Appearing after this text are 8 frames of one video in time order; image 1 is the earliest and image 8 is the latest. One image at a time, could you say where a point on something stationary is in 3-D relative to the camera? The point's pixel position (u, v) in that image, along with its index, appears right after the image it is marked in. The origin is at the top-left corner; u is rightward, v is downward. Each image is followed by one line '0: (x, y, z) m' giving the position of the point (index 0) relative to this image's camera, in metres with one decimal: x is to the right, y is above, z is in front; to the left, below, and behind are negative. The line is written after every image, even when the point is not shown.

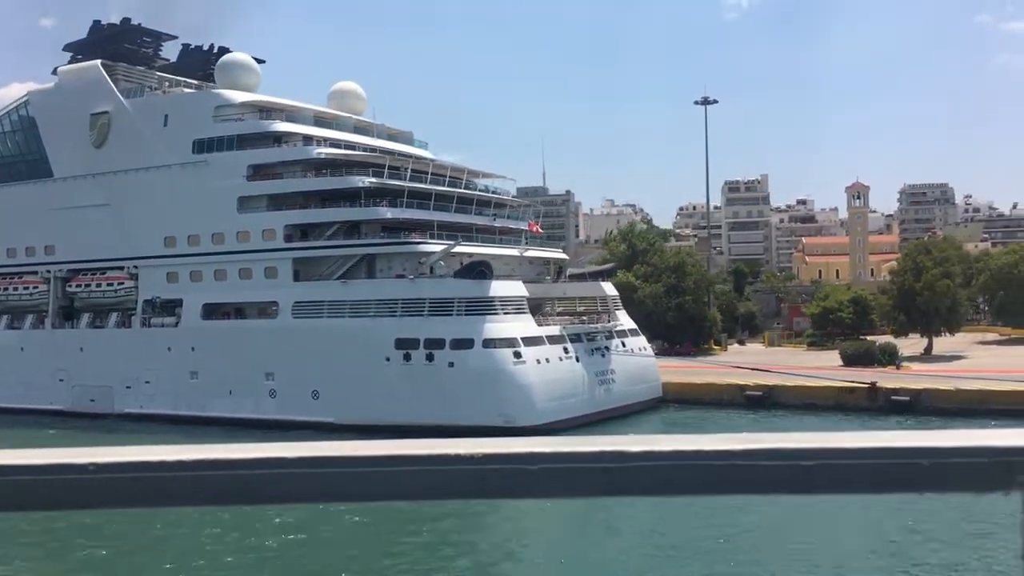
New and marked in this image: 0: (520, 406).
0: (+0.2, -2.3, +19.8) m
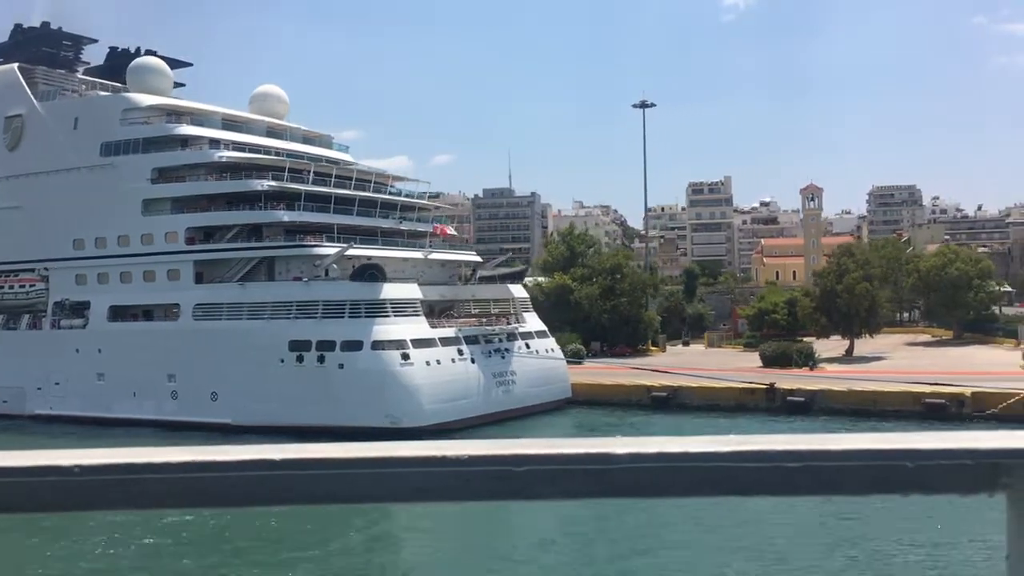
0: (-2.1, -2.4, +20.1) m
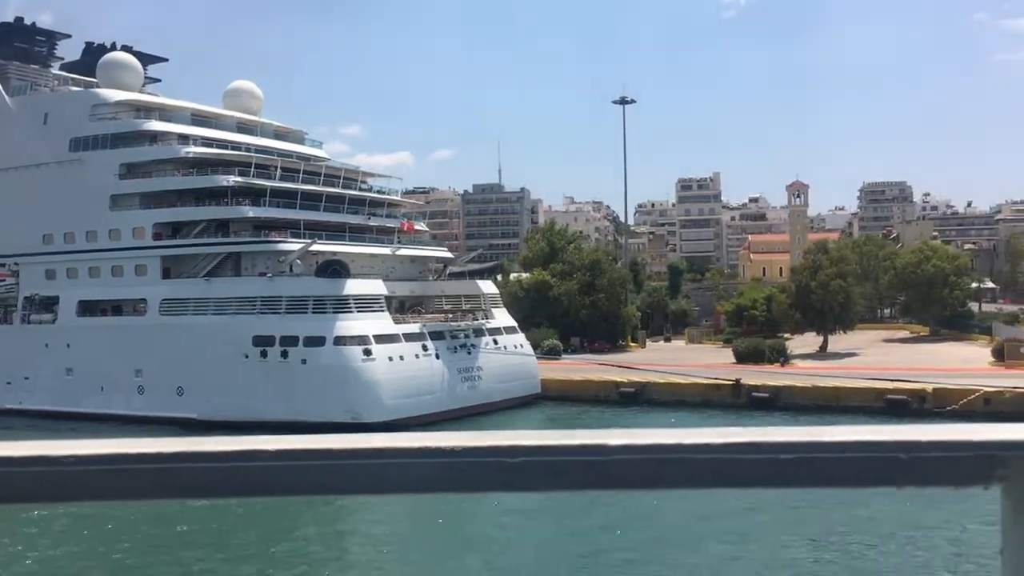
0: (-2.9, -2.3, +20.1) m
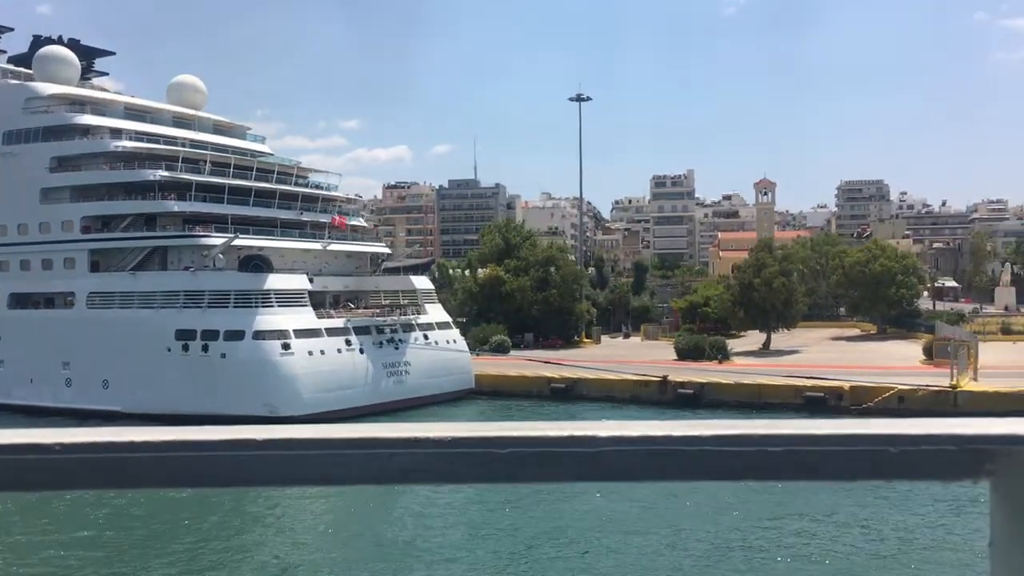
0: (-4.6, -2.2, +20.3) m
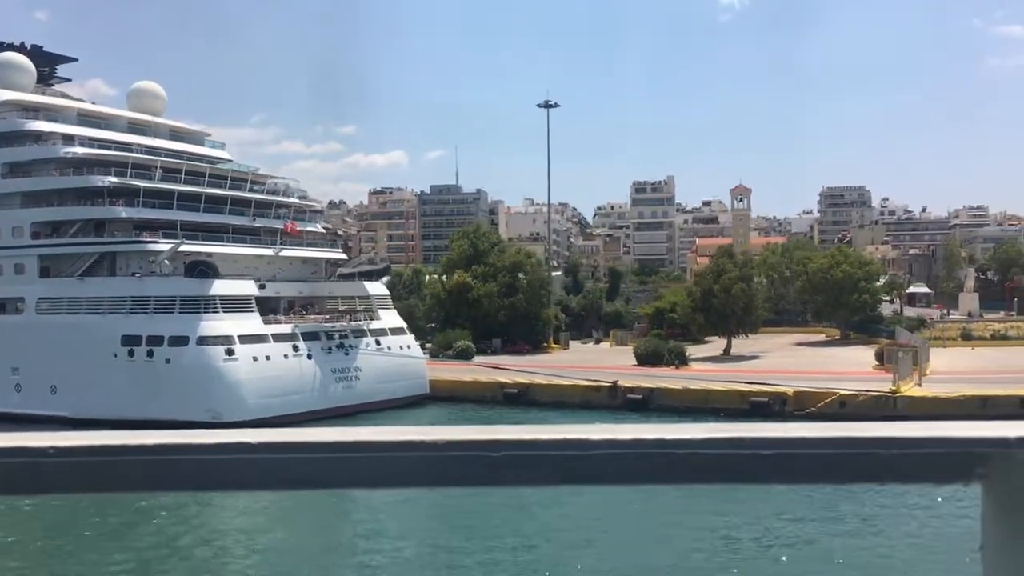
0: (-5.8, -2.3, +20.4) m
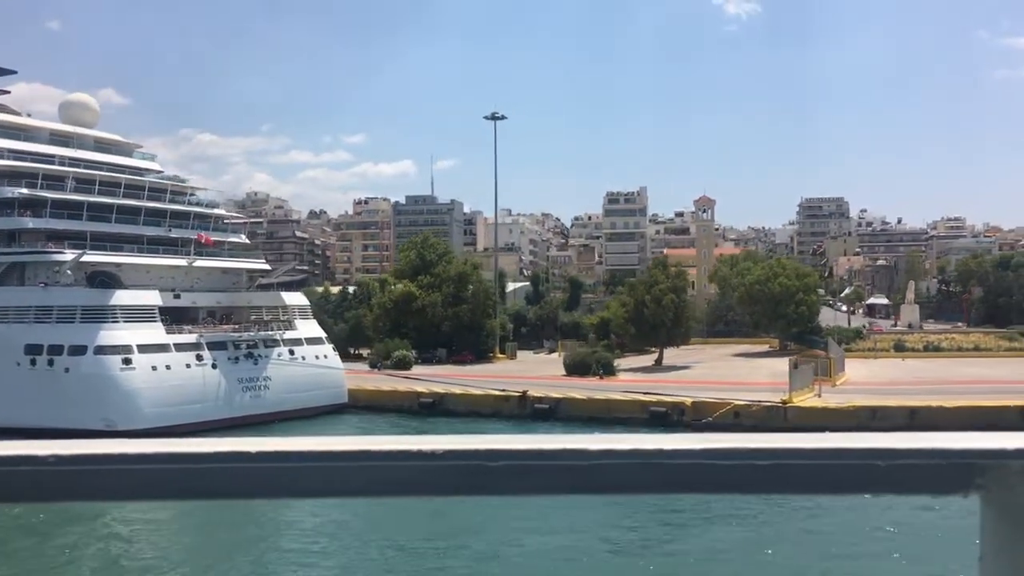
0: (-8.0, -2.5, +20.6) m
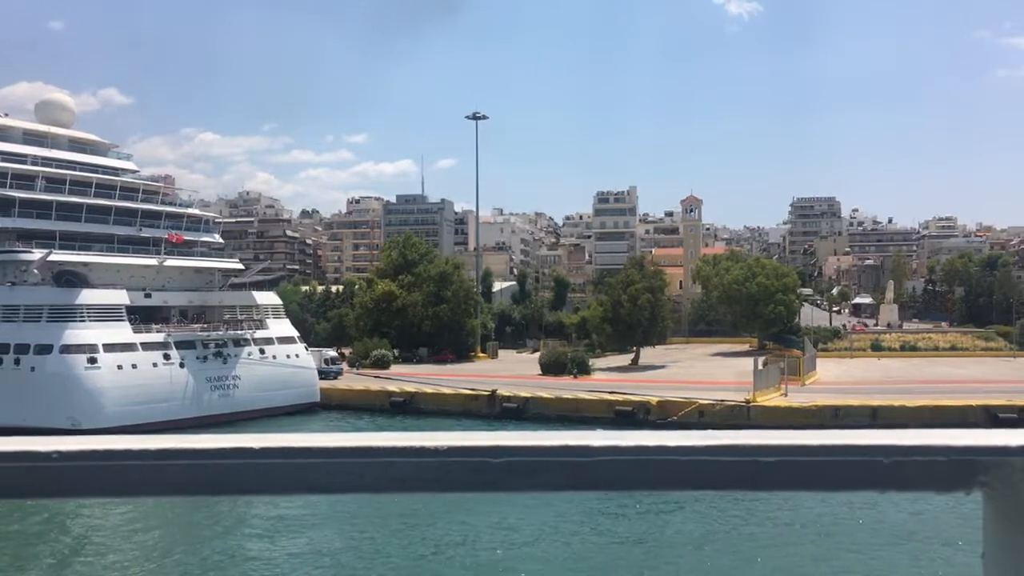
0: (-8.8, -2.5, +20.7) m
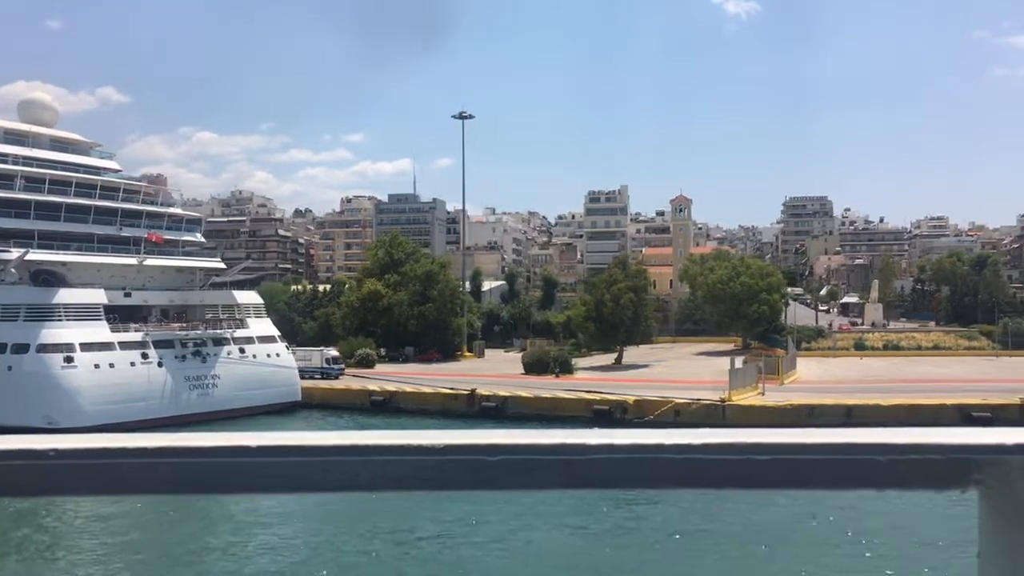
0: (-9.3, -2.5, +20.8) m
